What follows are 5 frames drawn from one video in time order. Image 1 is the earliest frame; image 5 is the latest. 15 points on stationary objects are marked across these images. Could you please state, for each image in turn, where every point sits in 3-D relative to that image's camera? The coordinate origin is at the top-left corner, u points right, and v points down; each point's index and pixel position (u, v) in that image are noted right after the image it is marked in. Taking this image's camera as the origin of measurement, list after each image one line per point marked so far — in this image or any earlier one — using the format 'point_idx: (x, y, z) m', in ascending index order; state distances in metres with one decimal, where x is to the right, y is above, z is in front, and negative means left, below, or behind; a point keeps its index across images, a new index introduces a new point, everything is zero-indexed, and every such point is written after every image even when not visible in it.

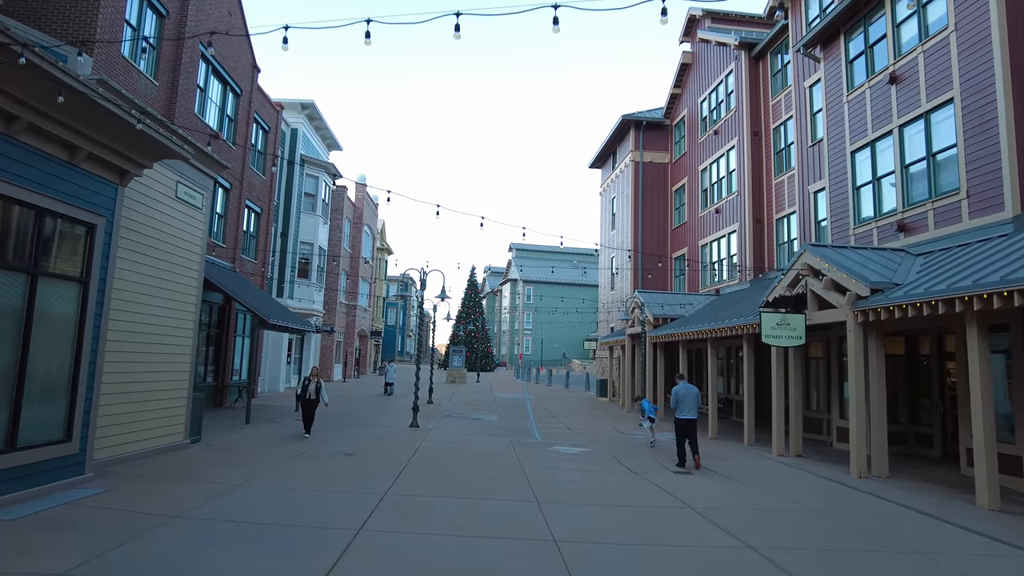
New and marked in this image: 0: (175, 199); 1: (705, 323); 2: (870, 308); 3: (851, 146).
0: (-5.2, +1.4, +10.0) m
1: (+5.5, -1.0, +18.1) m
2: (+5.5, -0.3, +10.0) m
3: (+7.4, +3.1, +14.1) m
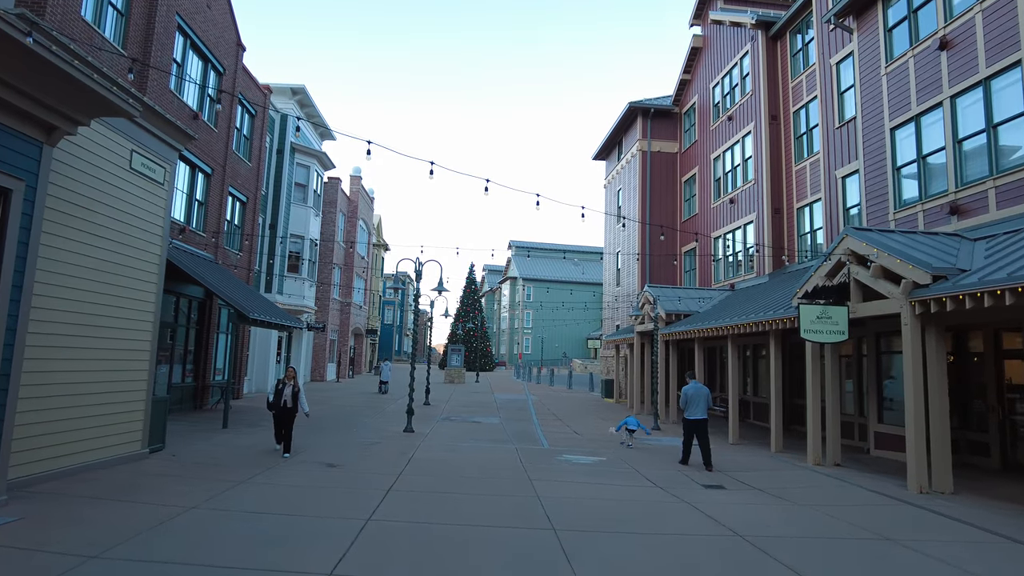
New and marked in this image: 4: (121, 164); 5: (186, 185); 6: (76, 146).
0: (-5.1, +1.6, +8.6) m
1: (+5.6, -0.8, +16.8) m
2: (+5.6, -0.1, +8.7) m
3: (+7.4, +3.3, +12.8) m
4: (-5.1, +1.6, +8.4) m
5: (-8.5, +2.7, +16.9) m
6: (-5.1, +1.7, +7.5) m
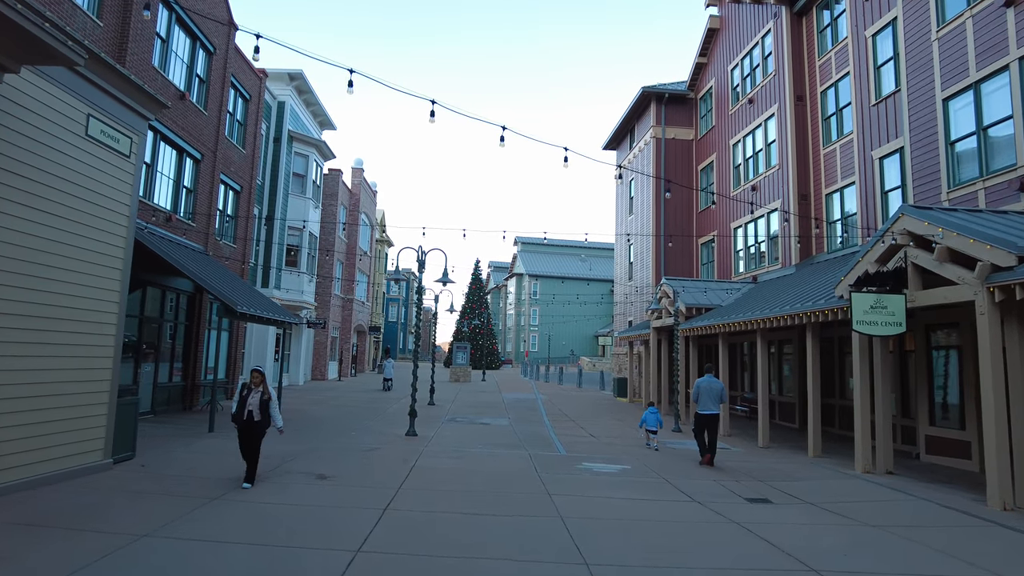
0: (-4.9, +1.7, +7.5) m
1: (+5.8, -0.6, +15.6) m
2: (+5.8, +0.1, +7.5) m
3: (+7.6, +3.5, +11.5) m
4: (-4.9, +1.8, +7.3) m
5: (-8.3, +2.9, +15.8) m
6: (-4.9, +1.8, +6.4) m
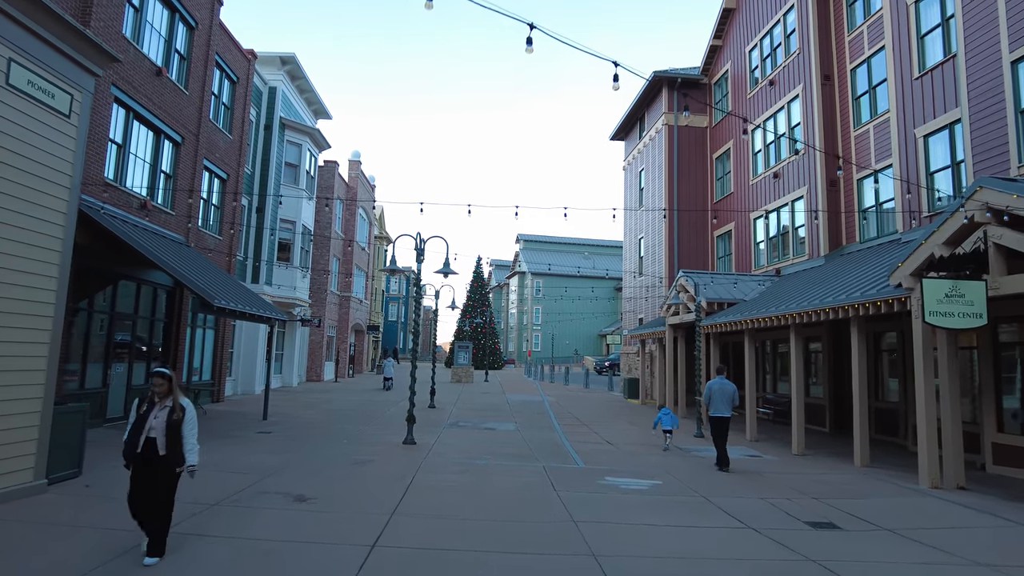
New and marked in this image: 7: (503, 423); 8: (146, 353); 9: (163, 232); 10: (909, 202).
0: (-4.8, +1.9, +6.1) m
1: (+6.0, -0.4, +14.2) m
2: (+6.0, +0.2, +6.1) m
3: (+7.8, +3.7, +10.2) m
4: (-4.8, +1.9, +5.9) m
5: (-8.1, +3.0, +14.5) m
6: (-4.7, +2.0, +5.0) m
7: (-0.2, -3.4, +16.5) m
8: (-8.3, -1.5, +14.7) m
9: (-8.0, +1.3, +14.8) m
10: (+8.6, +1.9, +14.0) m
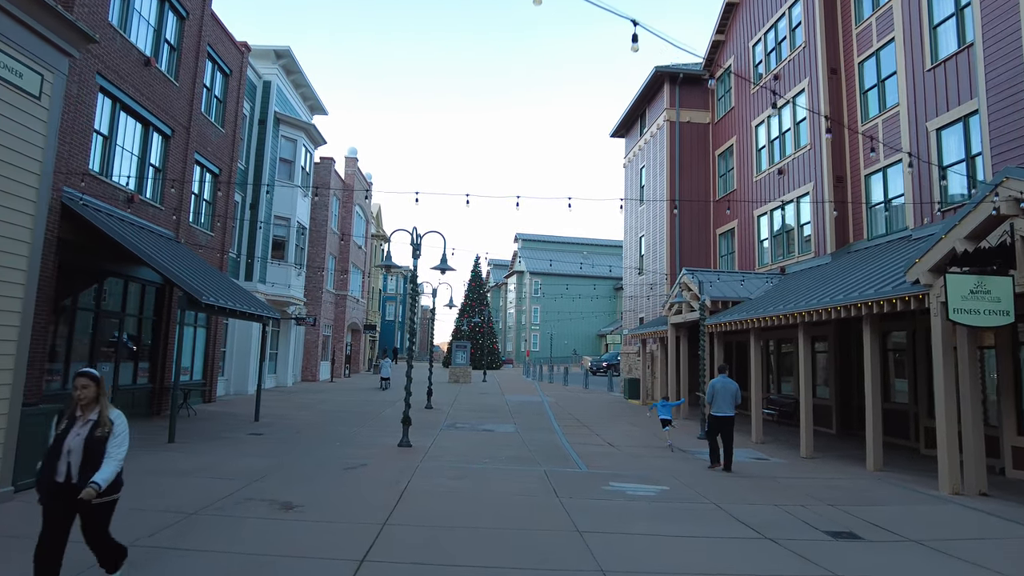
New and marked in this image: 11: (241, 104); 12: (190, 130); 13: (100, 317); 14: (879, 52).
0: (-4.8, +2.0, +5.7) m
1: (+6.0, -0.4, +13.8) m
2: (+6.0, +0.3, +5.7) m
3: (+7.8, +3.7, +9.7) m
4: (-4.8, +2.0, +5.5) m
5: (-8.1, +3.1, +14.0) m
6: (-4.7, +2.0, +4.6) m
7: (-0.3, -3.4, +16.1) m
8: (-8.3, -1.4, +14.2) m
9: (-8.0, +1.4, +14.4) m
10: (+8.6, +1.9, +13.6) m
11: (-8.3, +5.7, +19.8) m
12: (-8.1, +3.9, +16.2) m
13: (-8.2, -0.6, +12.9) m
14: (+9.1, +5.8, +16.1) m
